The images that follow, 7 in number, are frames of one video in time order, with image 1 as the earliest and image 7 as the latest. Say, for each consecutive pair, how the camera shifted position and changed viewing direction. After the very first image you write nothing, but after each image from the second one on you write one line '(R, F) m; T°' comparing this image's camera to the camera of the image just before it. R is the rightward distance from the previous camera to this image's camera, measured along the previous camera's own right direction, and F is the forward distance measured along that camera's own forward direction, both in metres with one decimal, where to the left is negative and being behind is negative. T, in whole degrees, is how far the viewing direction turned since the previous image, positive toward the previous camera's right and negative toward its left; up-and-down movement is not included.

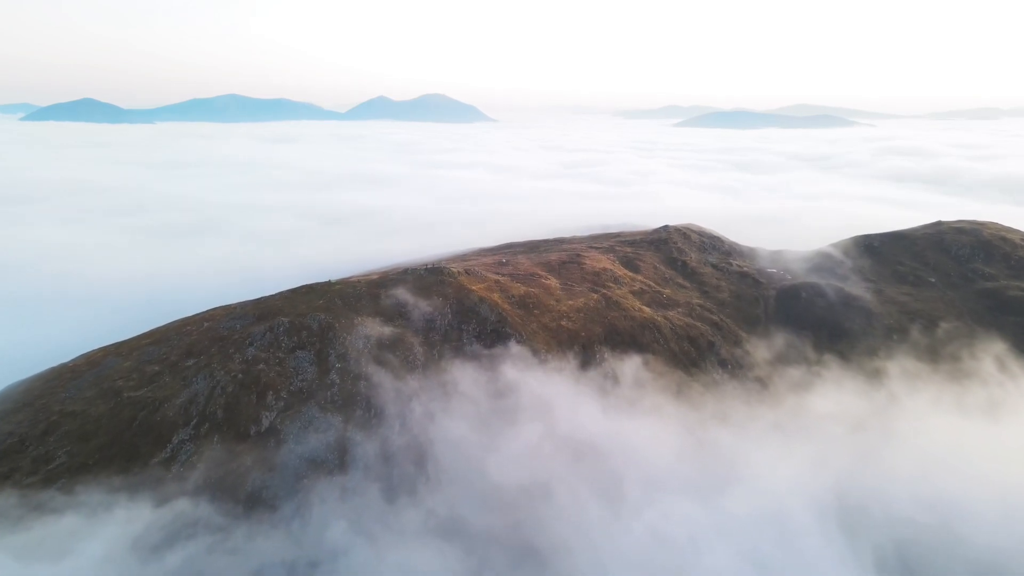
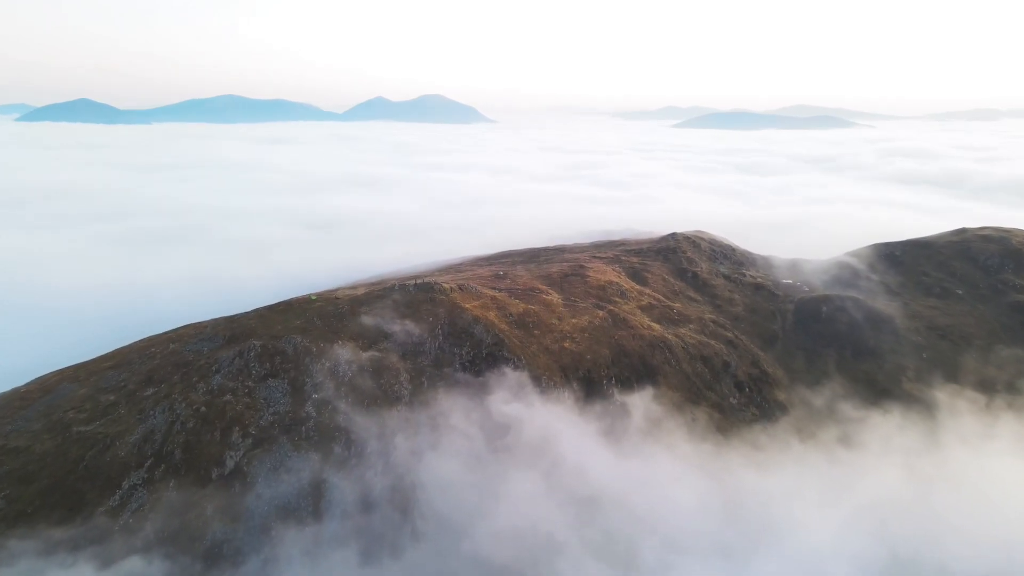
(+0.1, +9.7) m; 0°
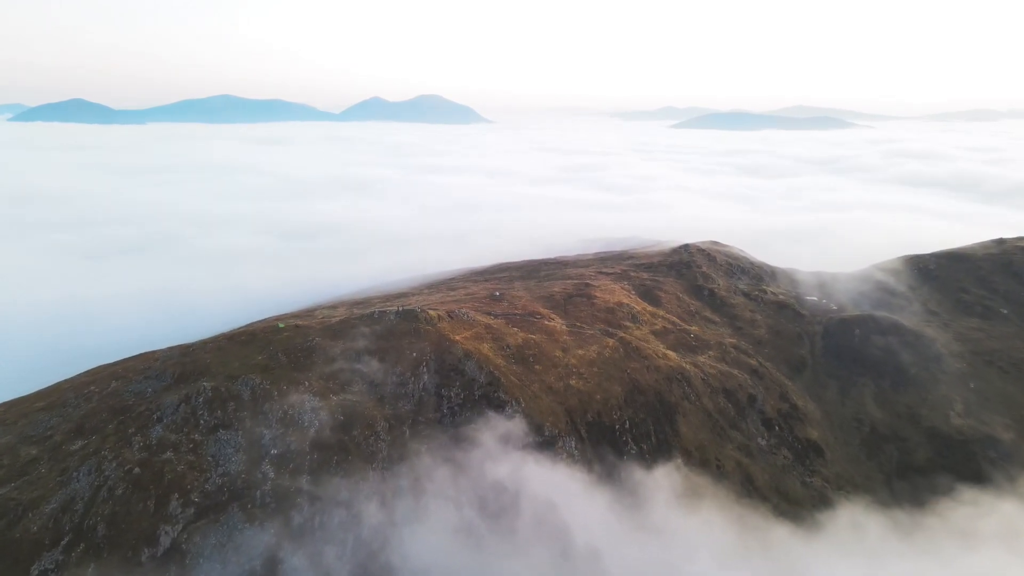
(+0.1, +13.0) m; 0°
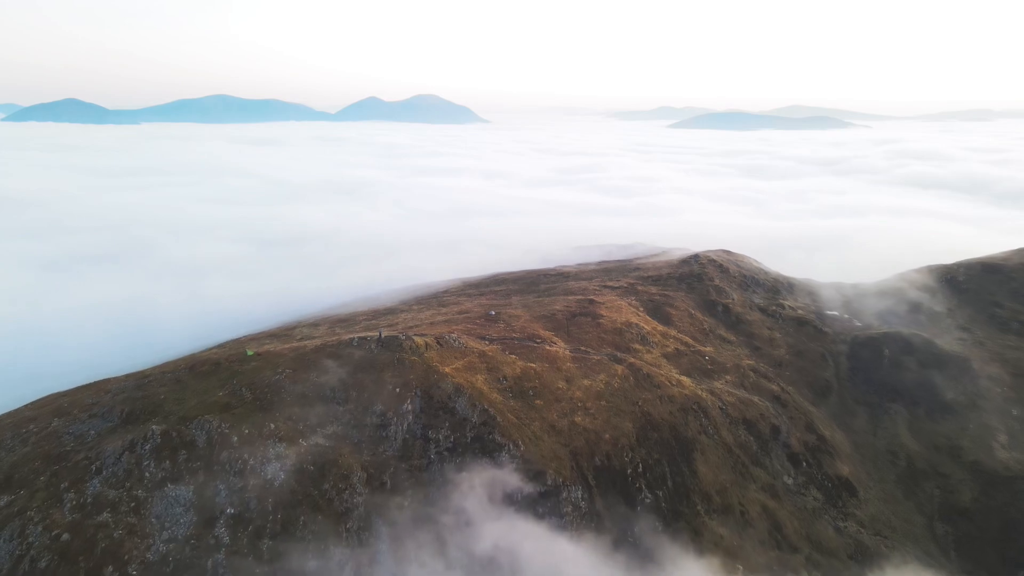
(0.0, +9.7) m; 0°
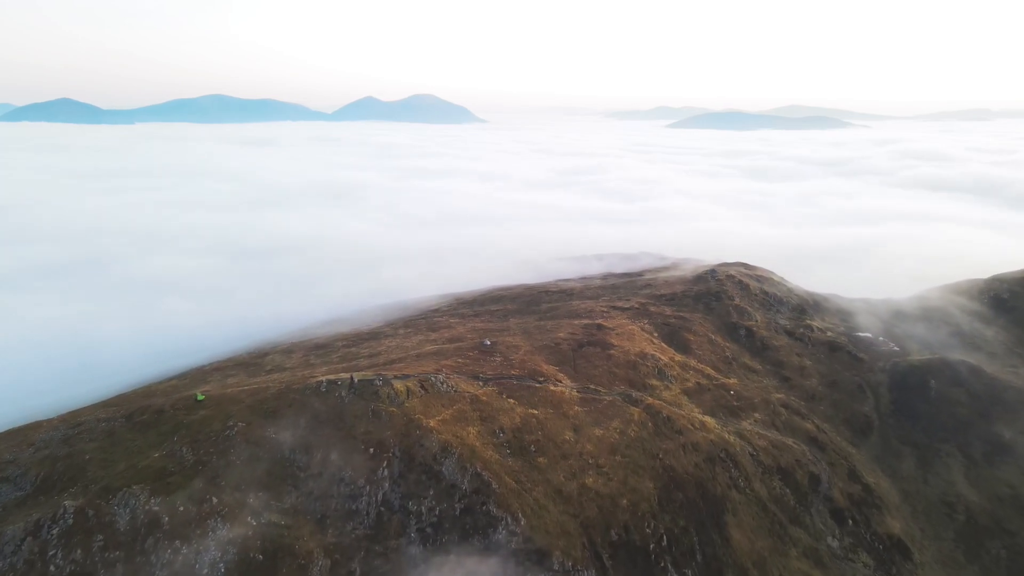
(0.0, +11.9) m; 0°
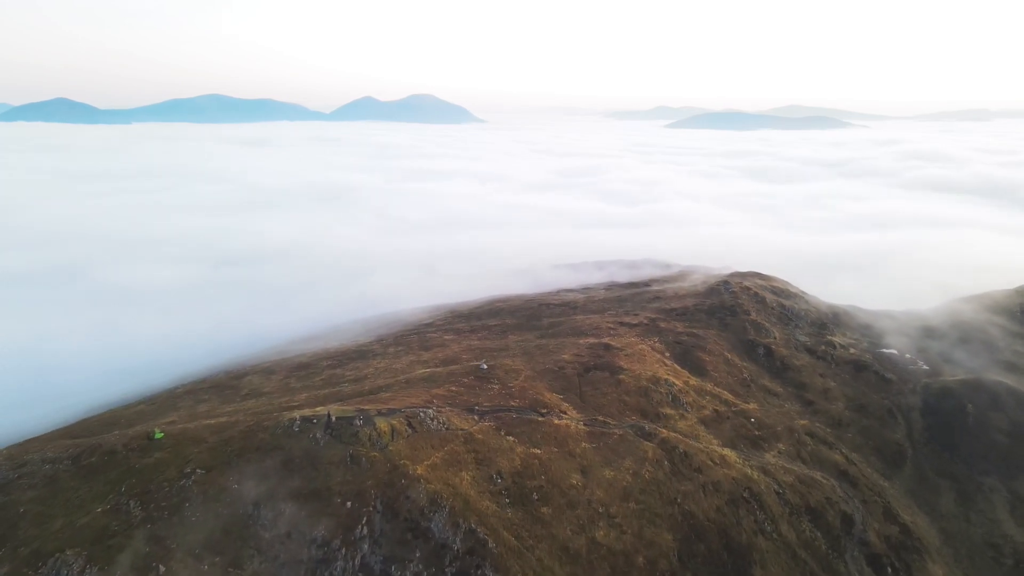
(0.0, +7.6) m; 0°
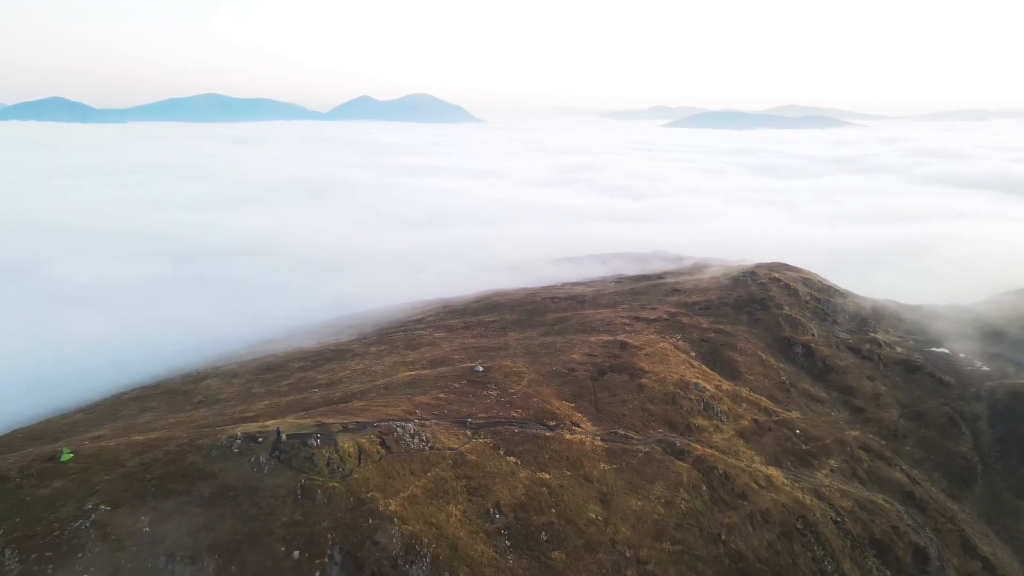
(-0.3, +12.1) m; 0°
